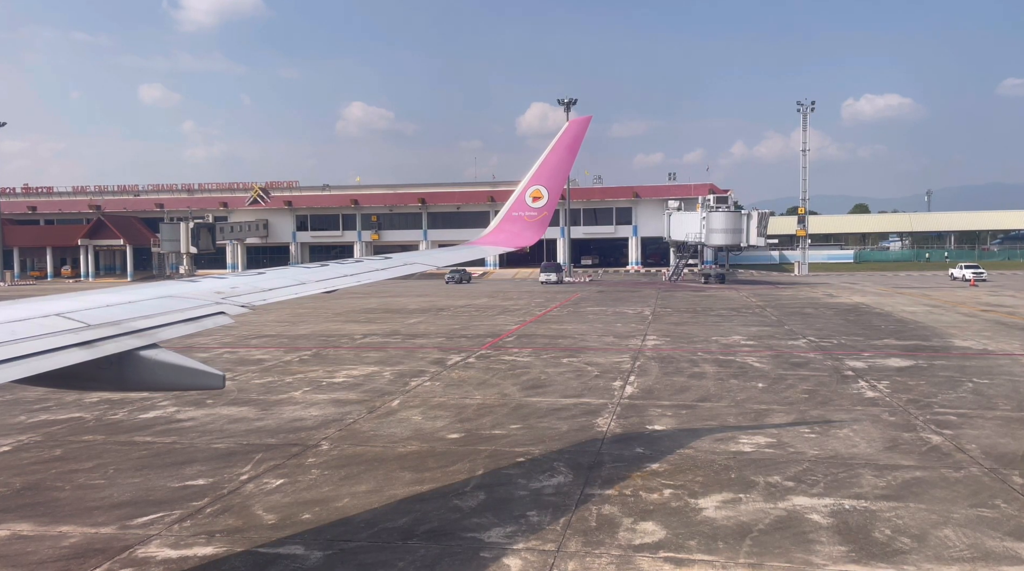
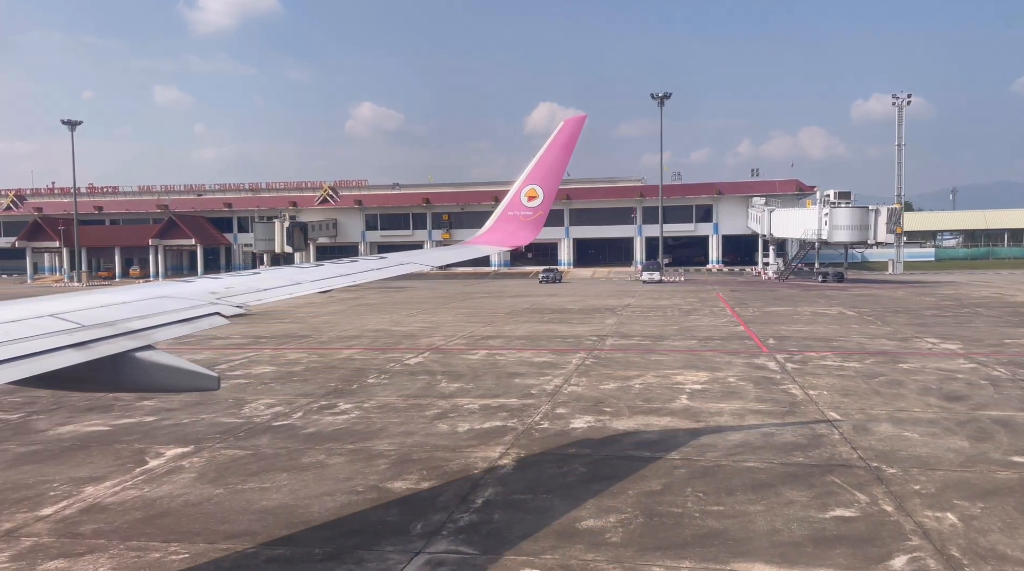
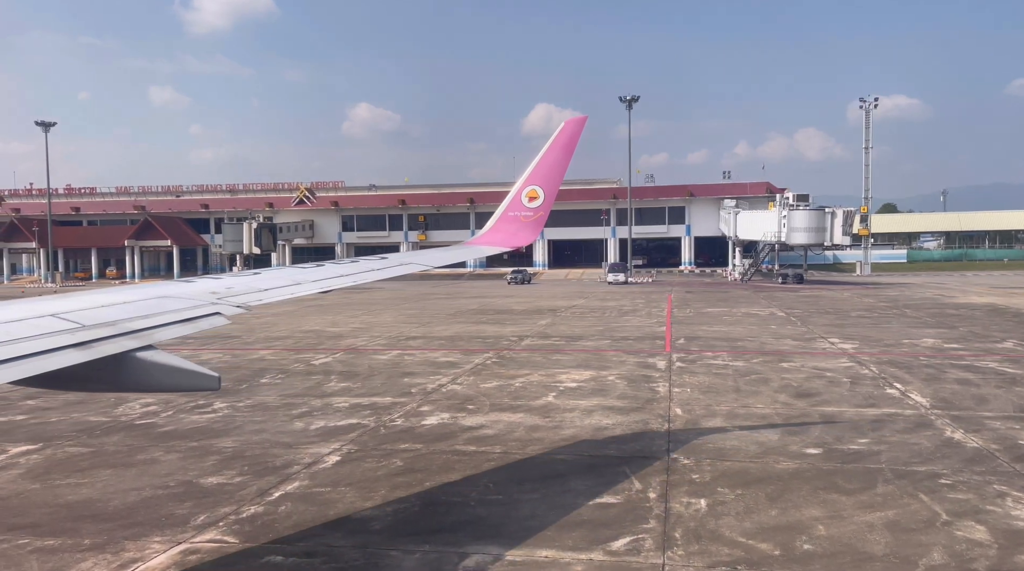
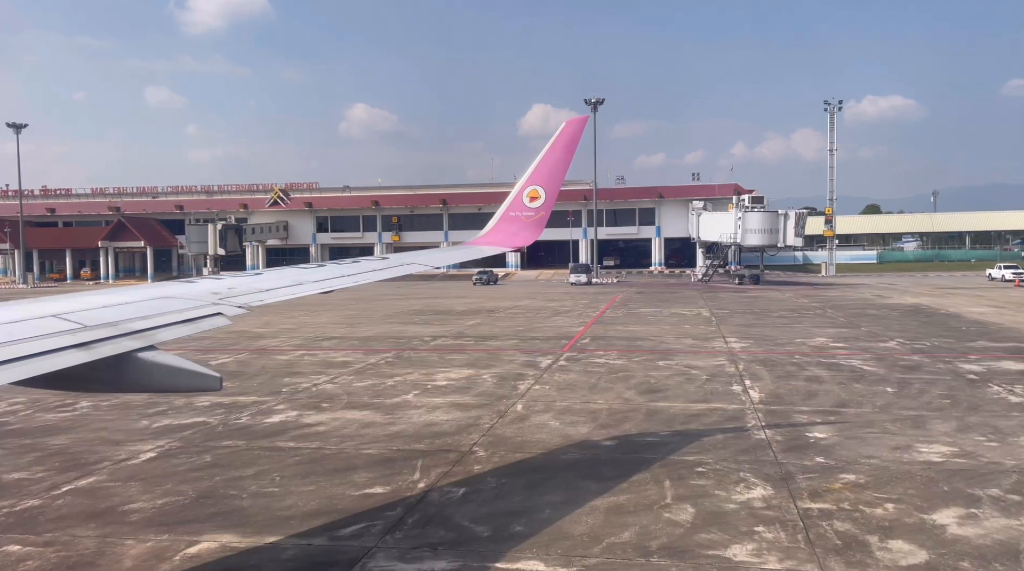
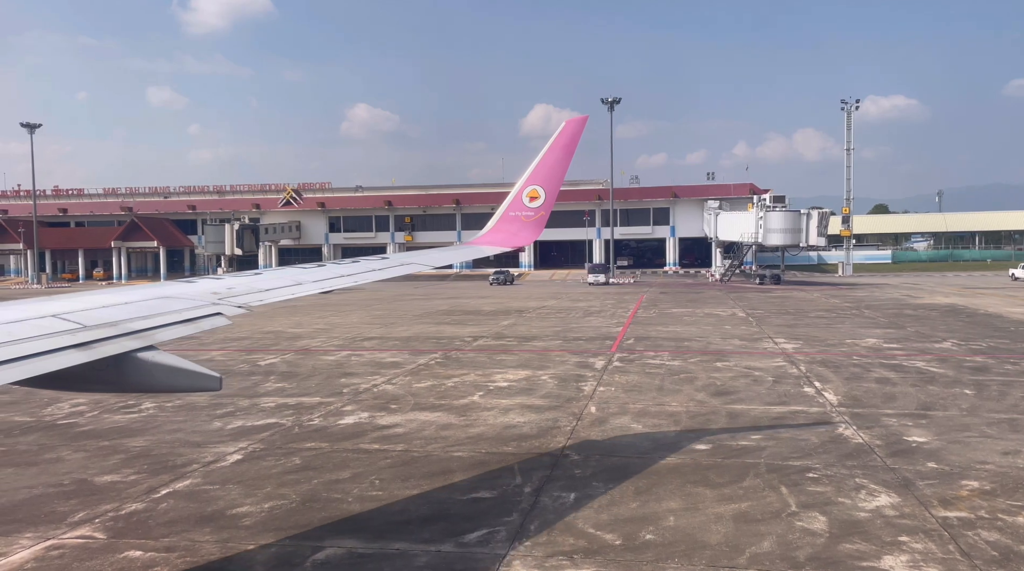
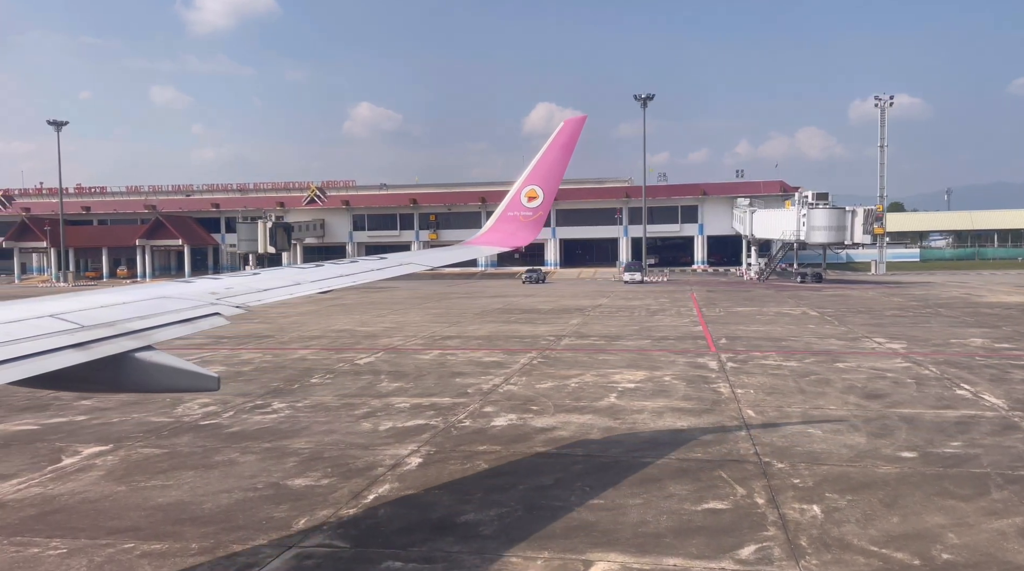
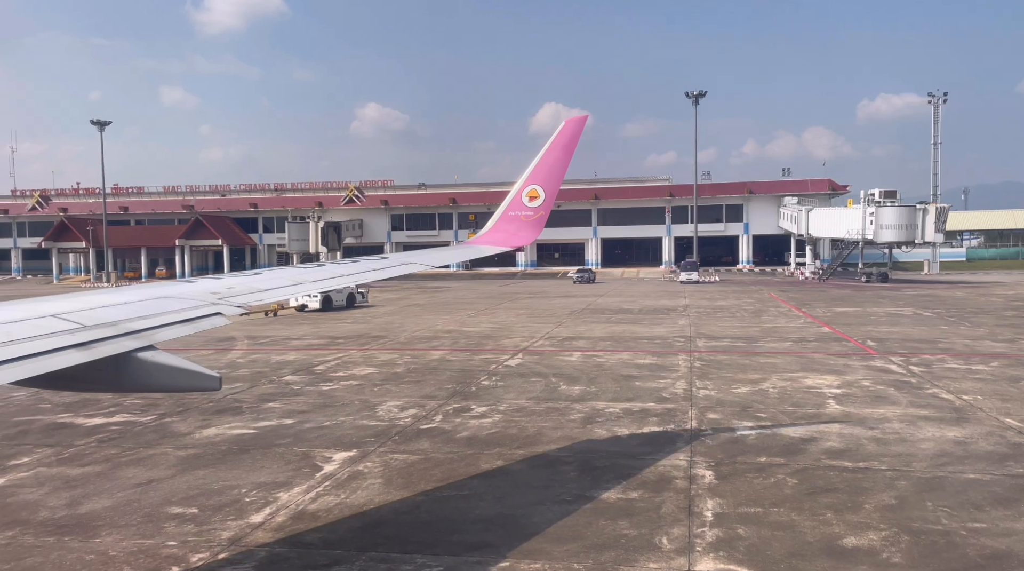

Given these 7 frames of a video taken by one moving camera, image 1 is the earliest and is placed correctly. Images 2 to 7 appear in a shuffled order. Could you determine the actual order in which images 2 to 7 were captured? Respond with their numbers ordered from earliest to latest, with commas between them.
4, 5, 3, 6, 2, 7
